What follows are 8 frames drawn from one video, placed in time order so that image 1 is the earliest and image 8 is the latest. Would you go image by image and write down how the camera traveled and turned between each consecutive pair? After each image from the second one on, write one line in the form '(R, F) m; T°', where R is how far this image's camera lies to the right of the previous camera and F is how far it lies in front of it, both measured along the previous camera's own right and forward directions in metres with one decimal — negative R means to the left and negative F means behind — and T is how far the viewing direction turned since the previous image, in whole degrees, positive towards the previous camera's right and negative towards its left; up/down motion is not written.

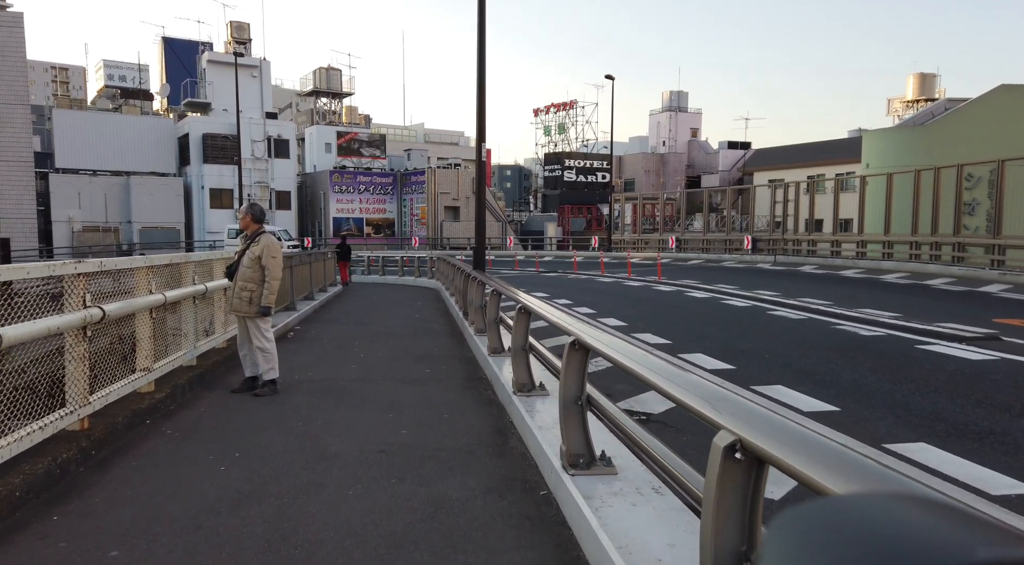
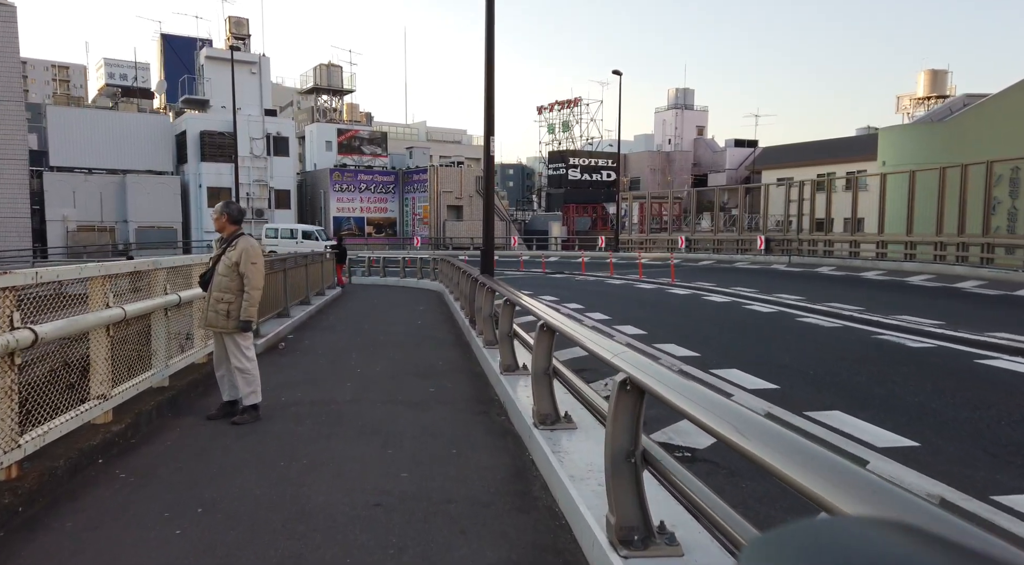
(-0.1, +1.0) m; 0°
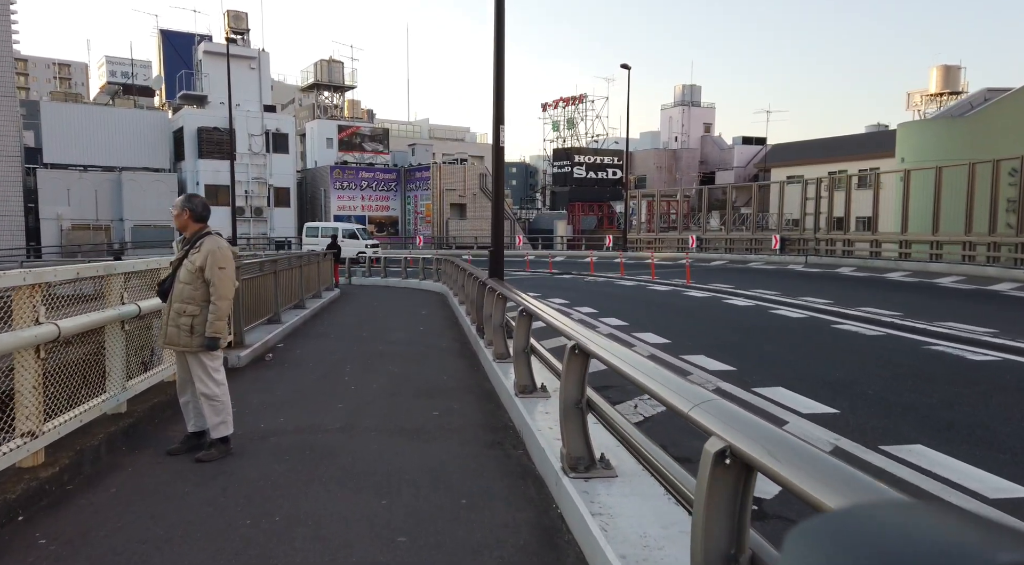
(-0.1, +1.0) m; 0°
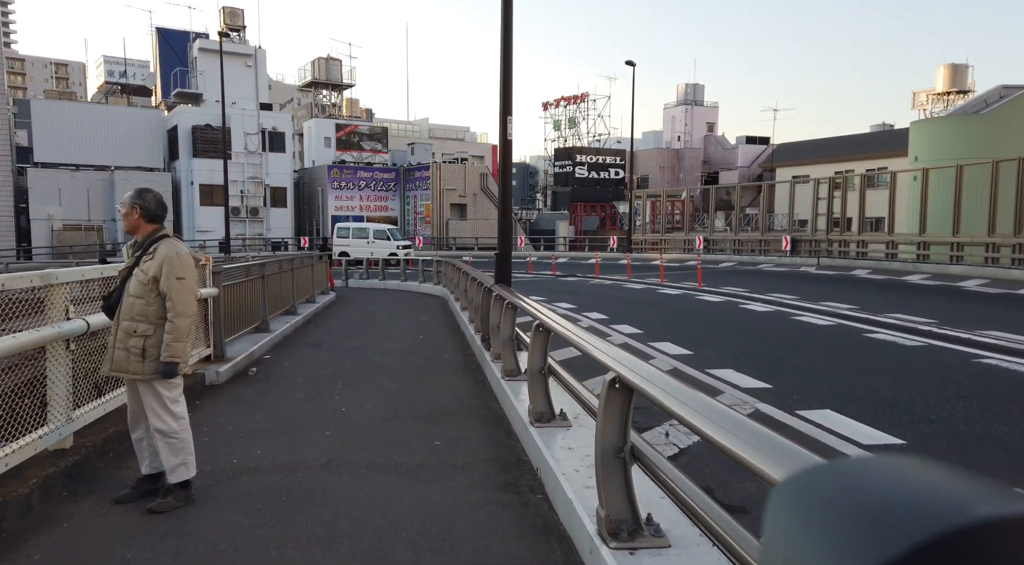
(-0.1, +0.9) m; 0°
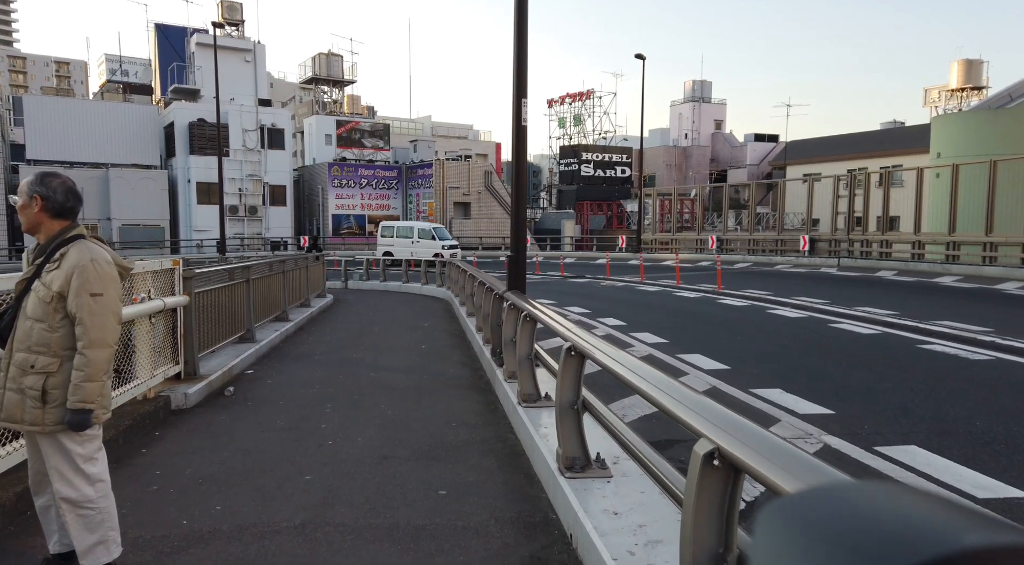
(-0.1, +1.1) m; 0°
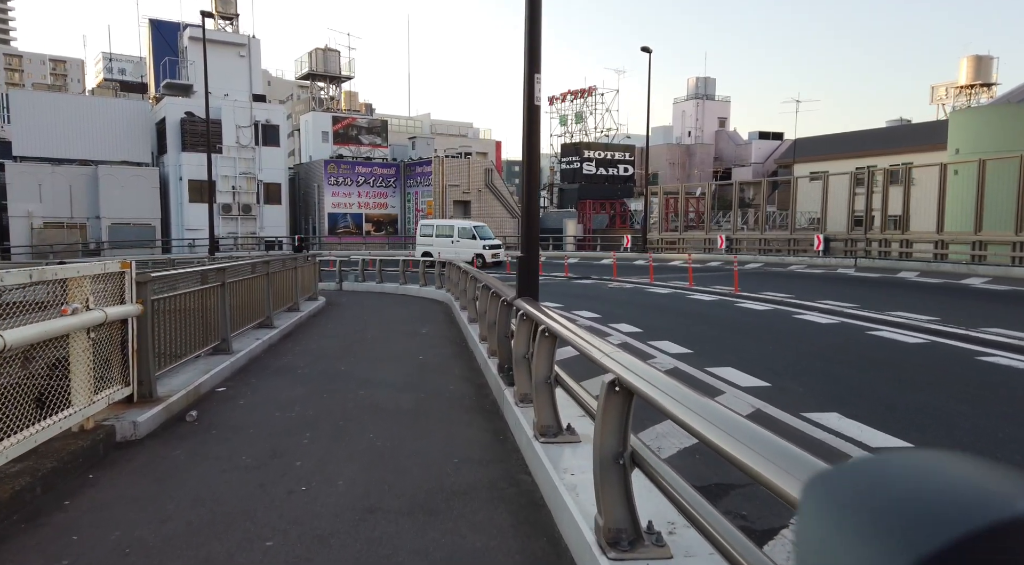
(-0.1, +1.1) m; 0°
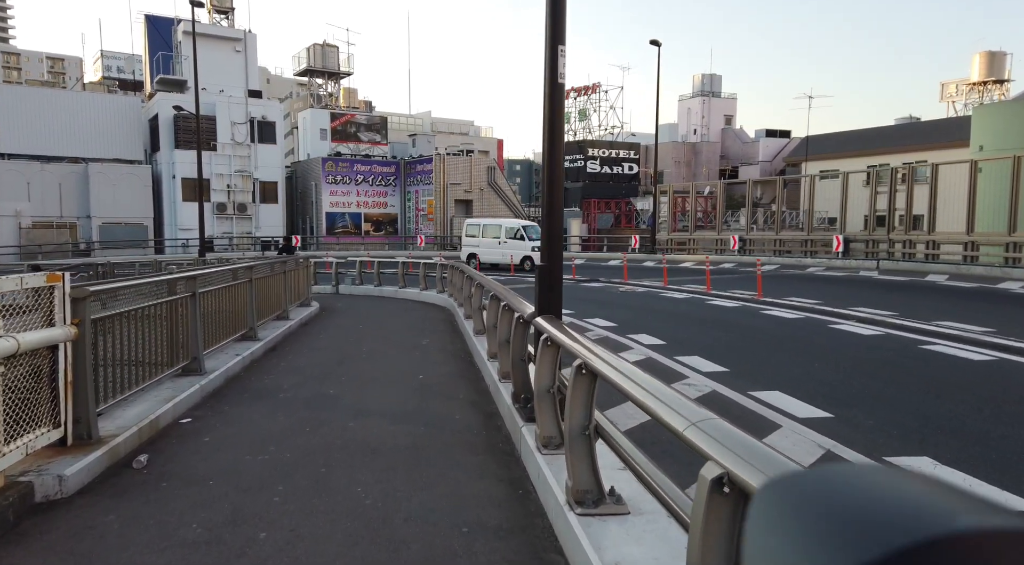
(-0.1, +1.1) m; 0°
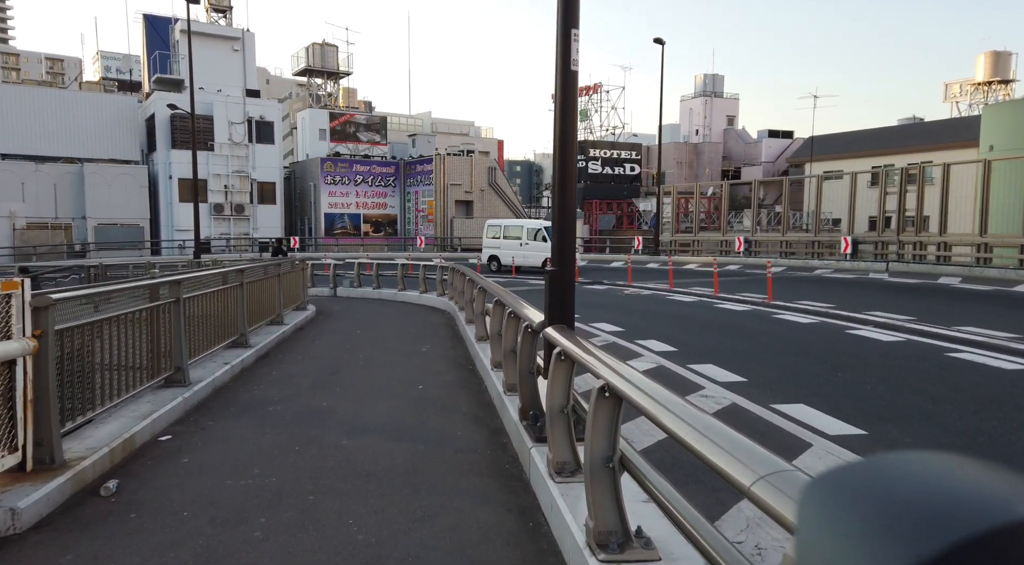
(-0.1, +0.5) m; 0°
